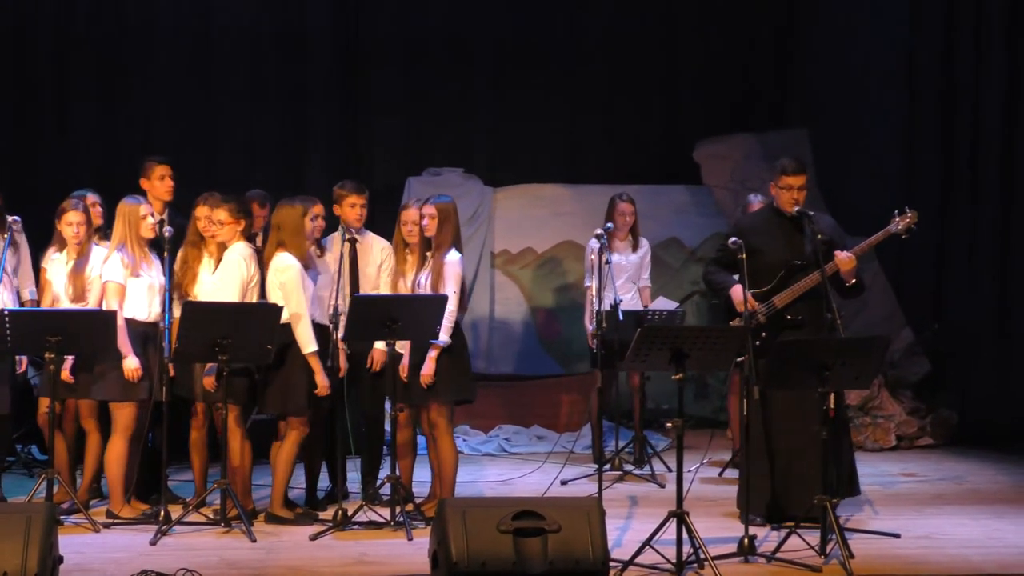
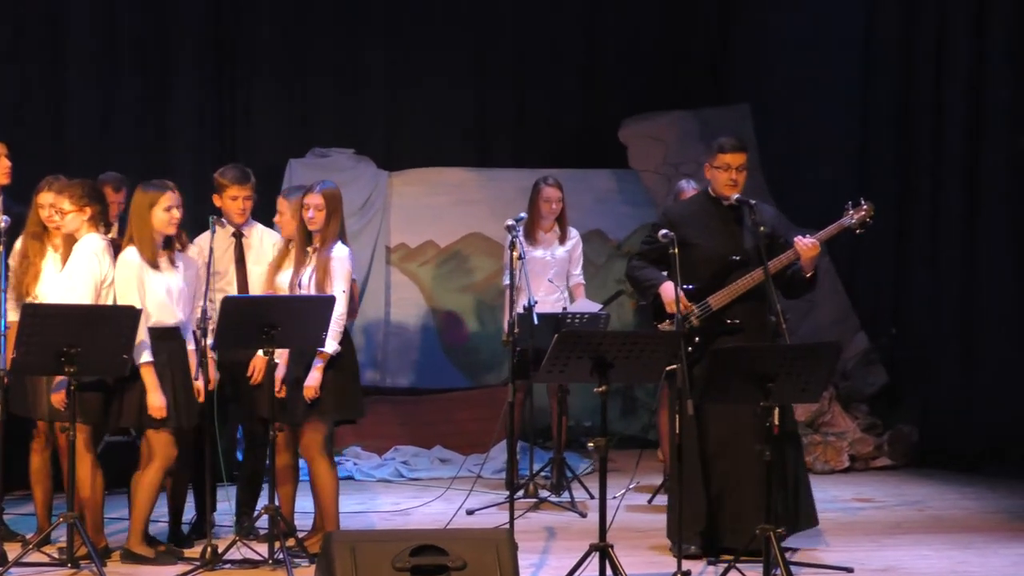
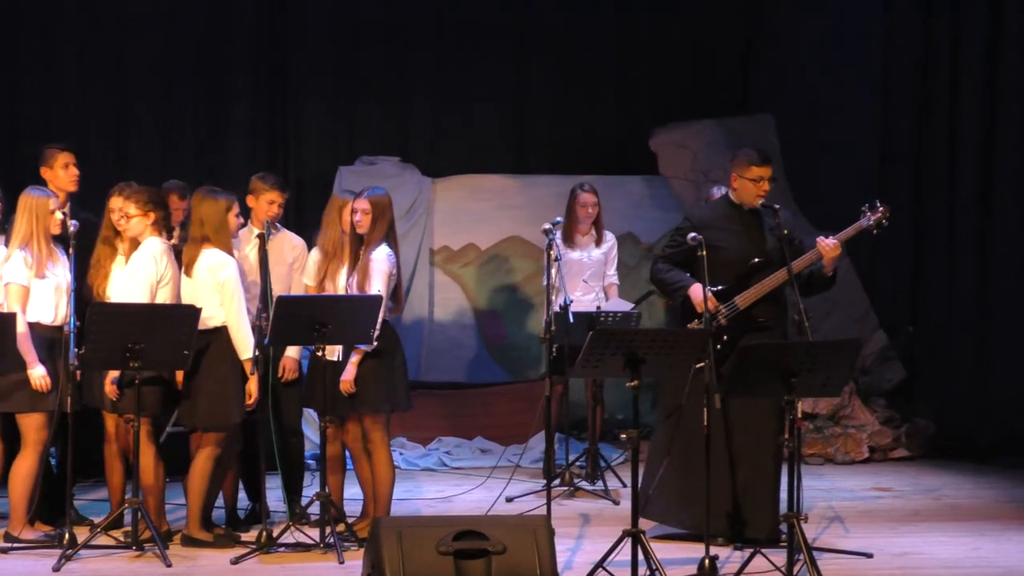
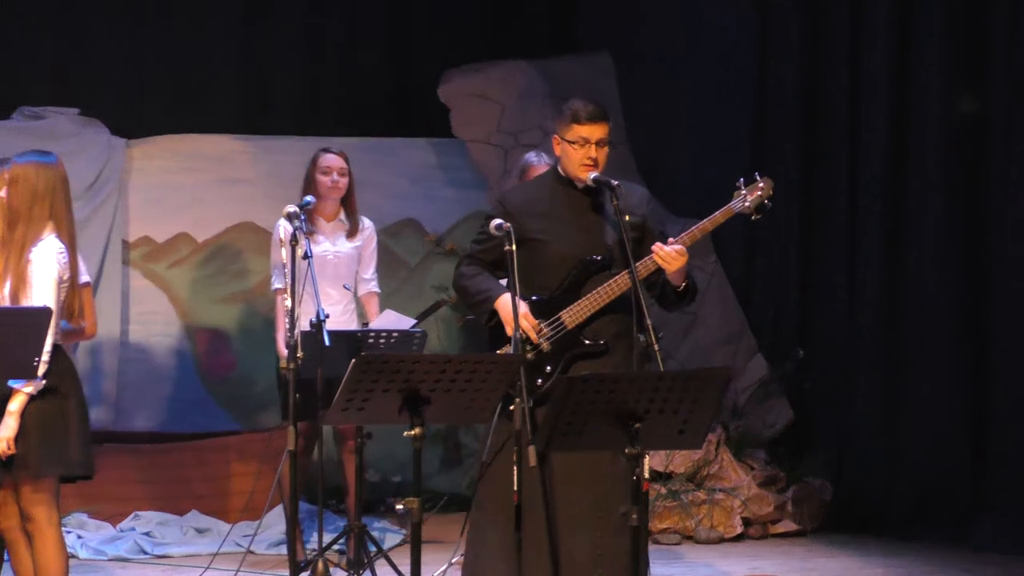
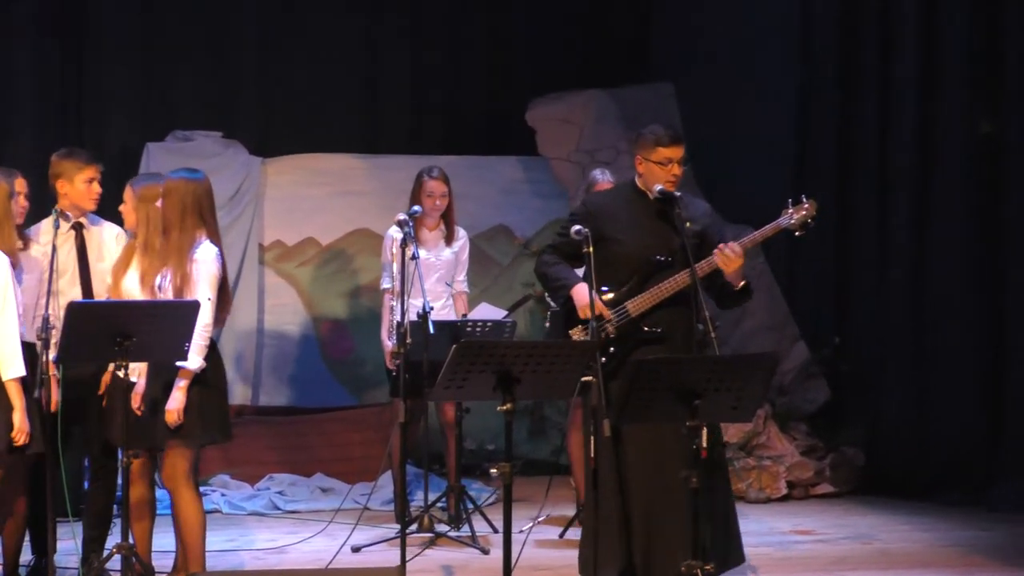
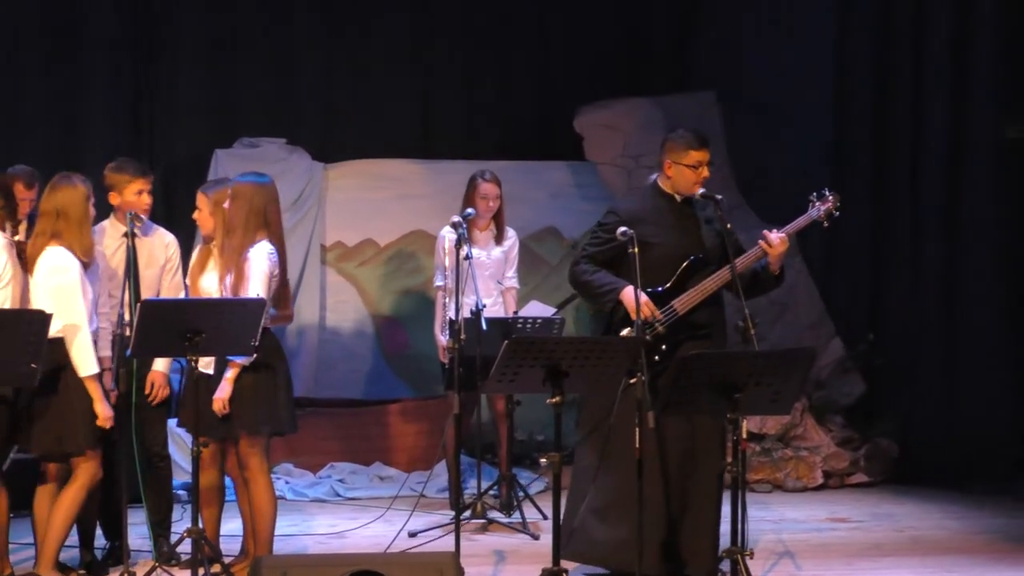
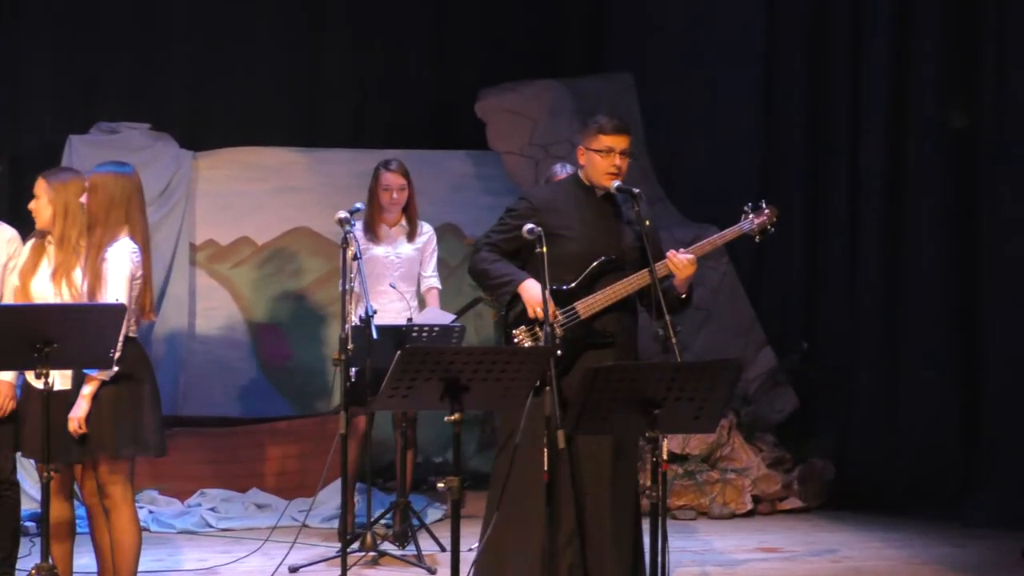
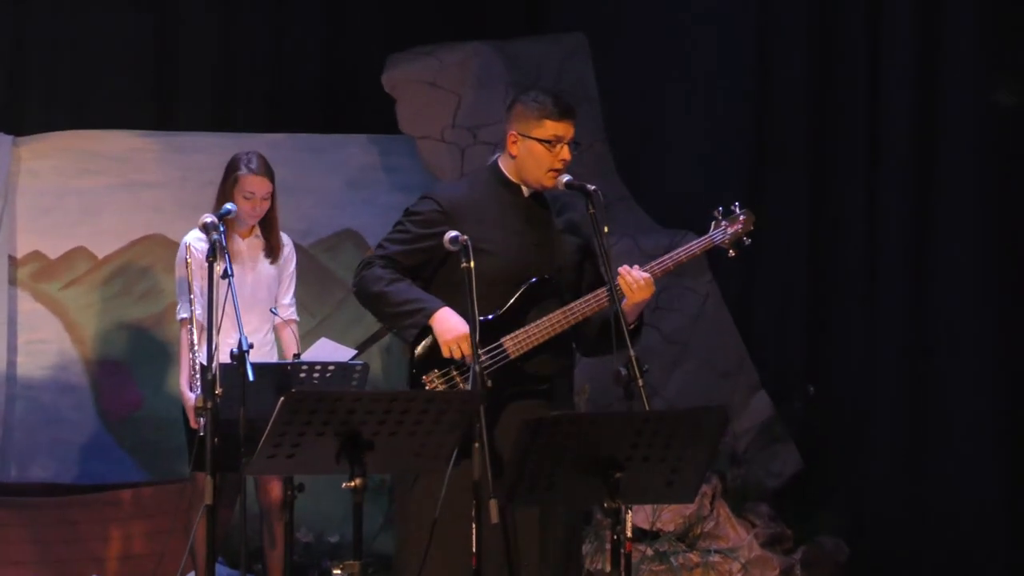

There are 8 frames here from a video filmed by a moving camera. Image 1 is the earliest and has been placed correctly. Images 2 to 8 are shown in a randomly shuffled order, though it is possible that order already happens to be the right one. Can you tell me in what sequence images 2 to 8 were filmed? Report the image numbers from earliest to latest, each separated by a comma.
3, 2, 6, 5, 7, 4, 8
